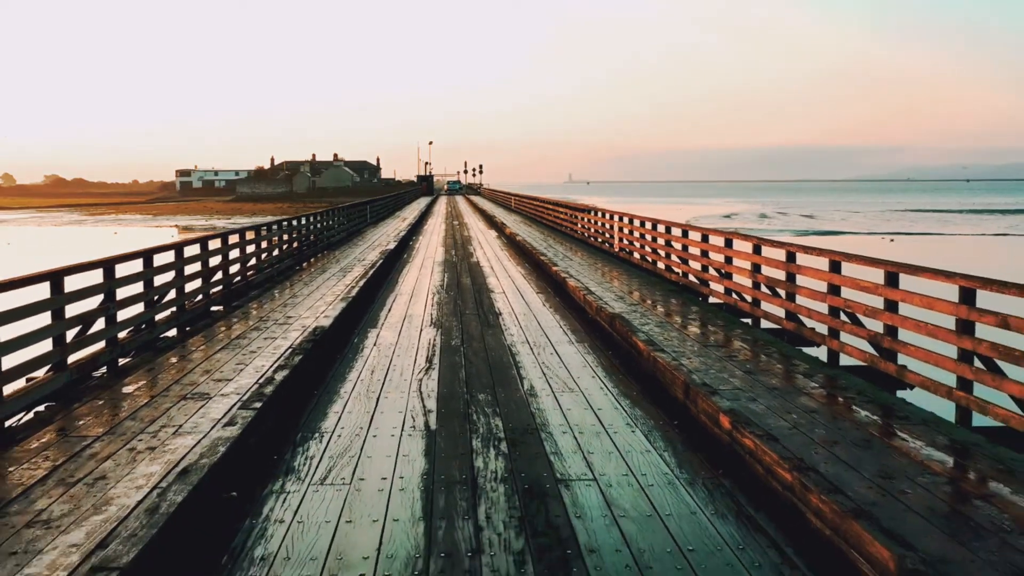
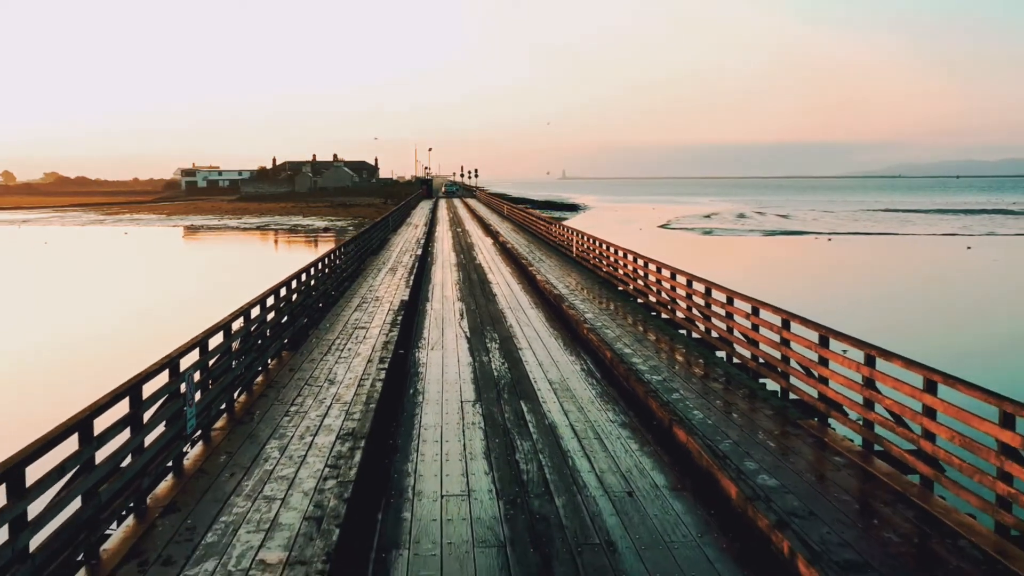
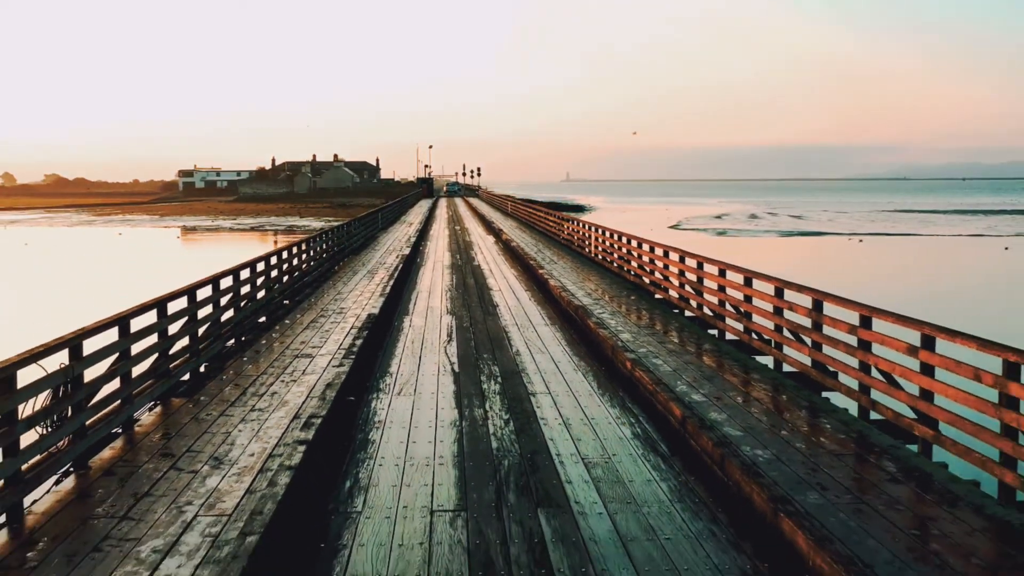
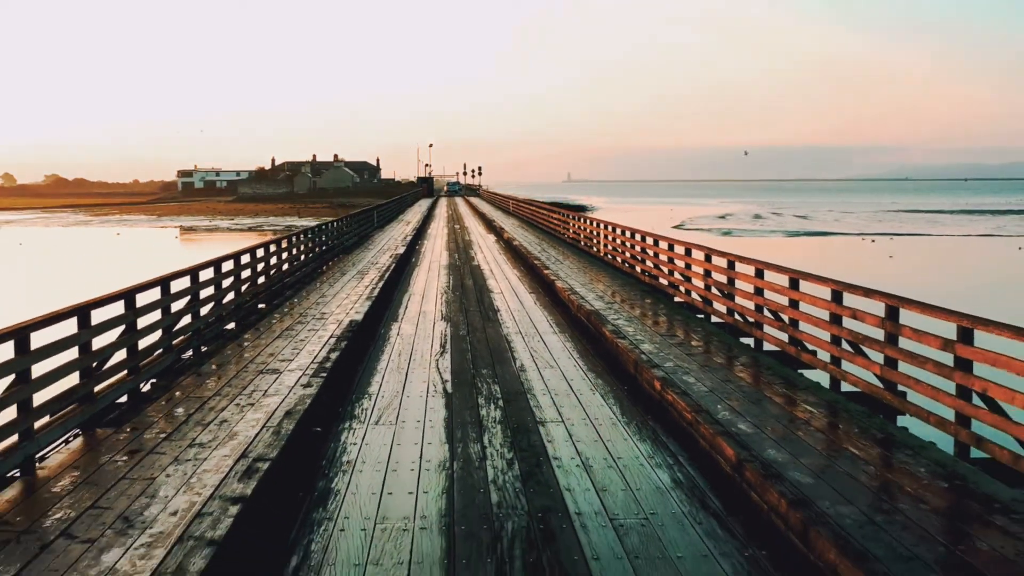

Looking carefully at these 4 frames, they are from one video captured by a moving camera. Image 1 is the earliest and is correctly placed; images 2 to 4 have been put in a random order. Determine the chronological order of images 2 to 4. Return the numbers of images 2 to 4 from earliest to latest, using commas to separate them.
4, 3, 2
